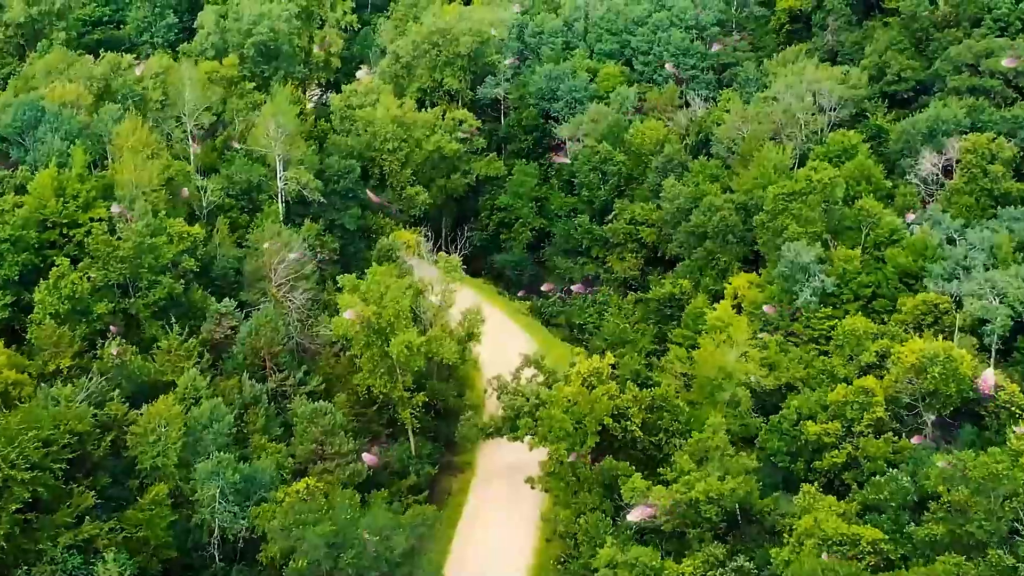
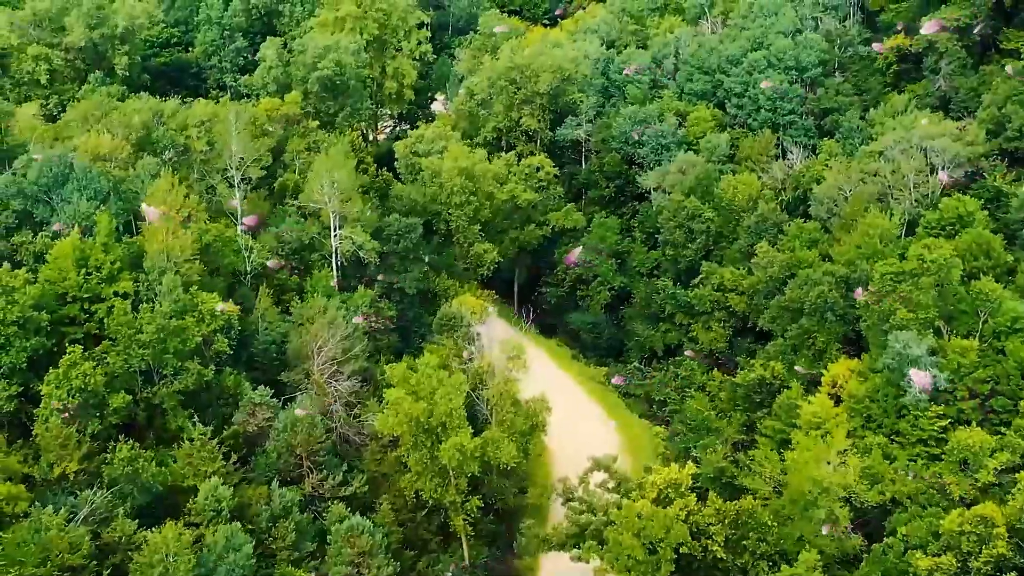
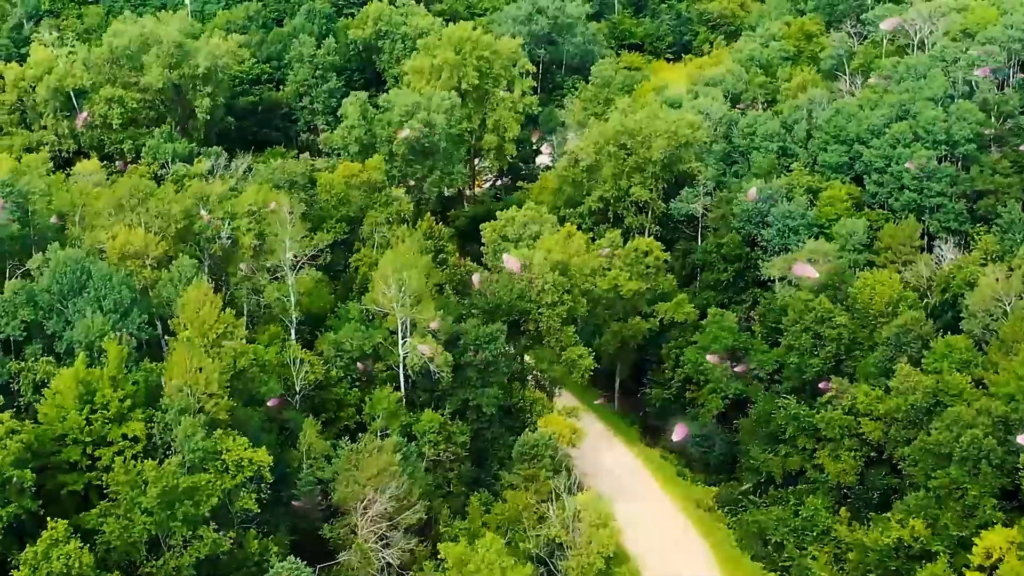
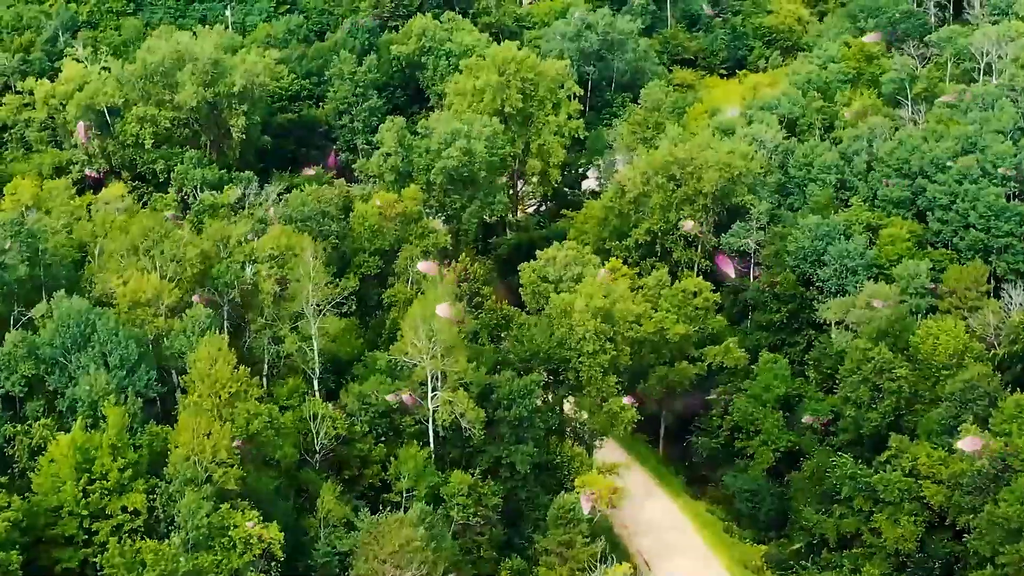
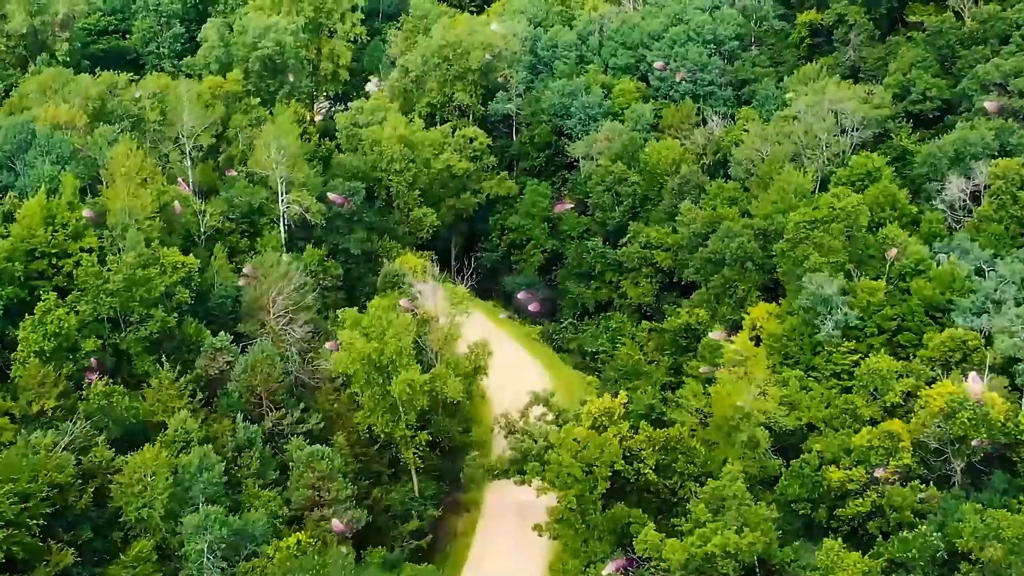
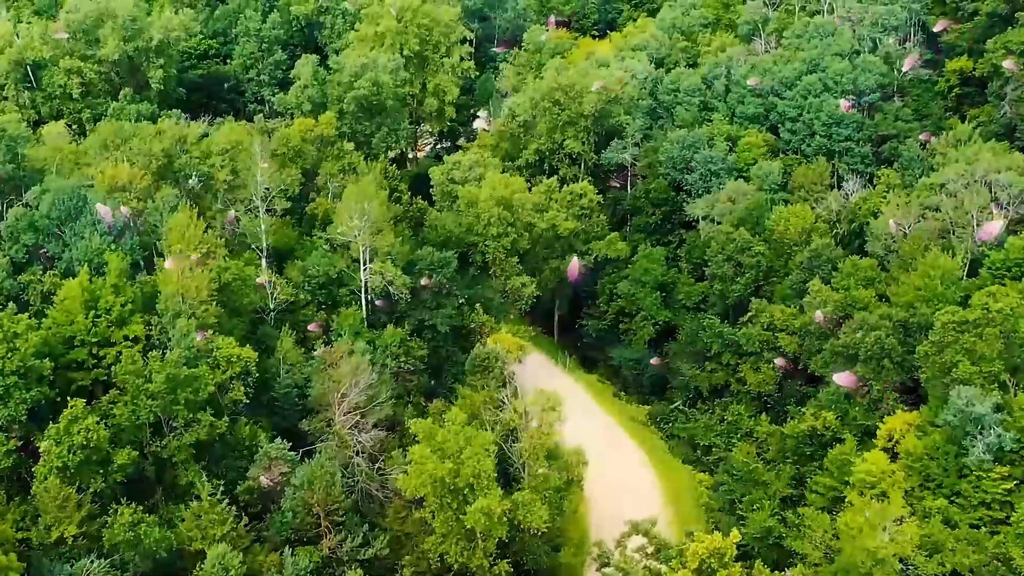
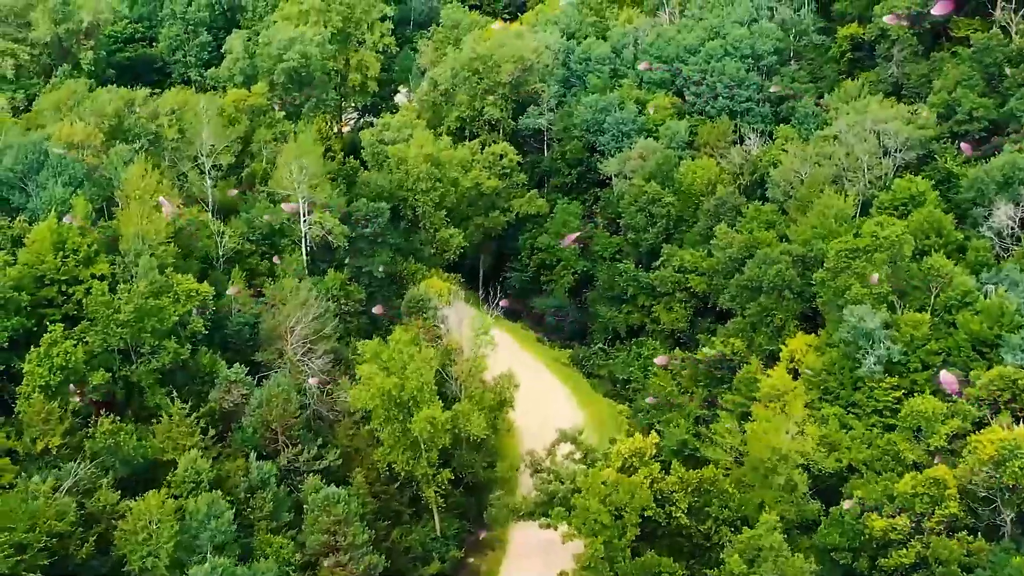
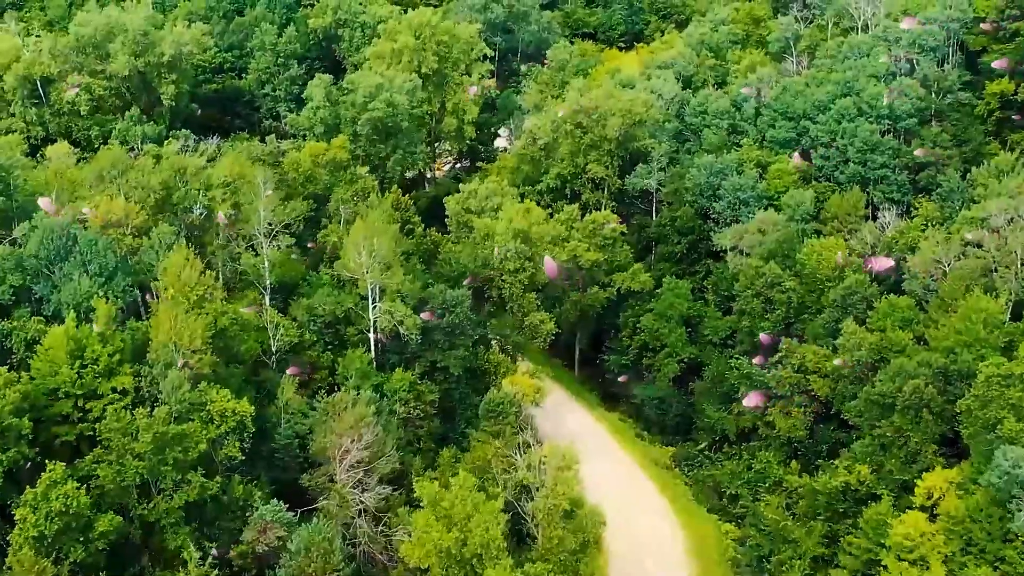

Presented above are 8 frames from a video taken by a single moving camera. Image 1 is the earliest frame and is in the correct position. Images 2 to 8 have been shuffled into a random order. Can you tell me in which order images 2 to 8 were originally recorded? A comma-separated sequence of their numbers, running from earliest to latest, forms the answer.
5, 7, 2, 6, 8, 3, 4
